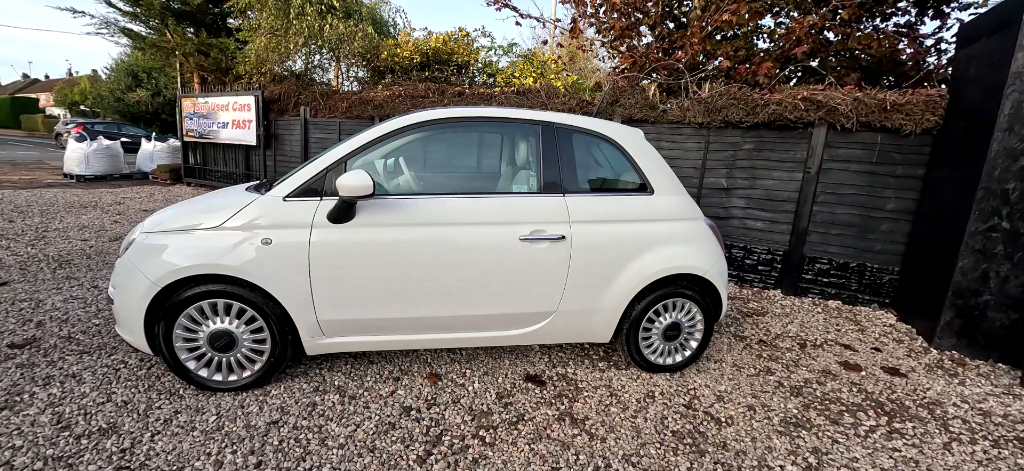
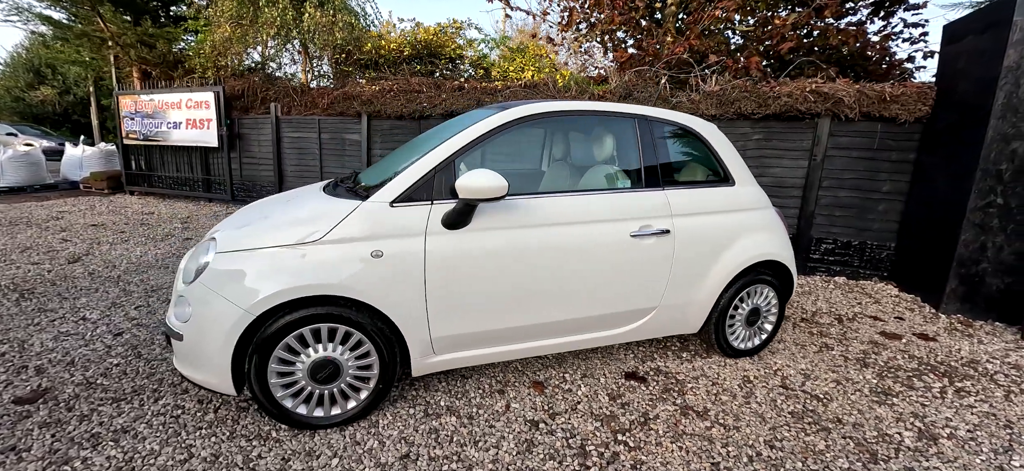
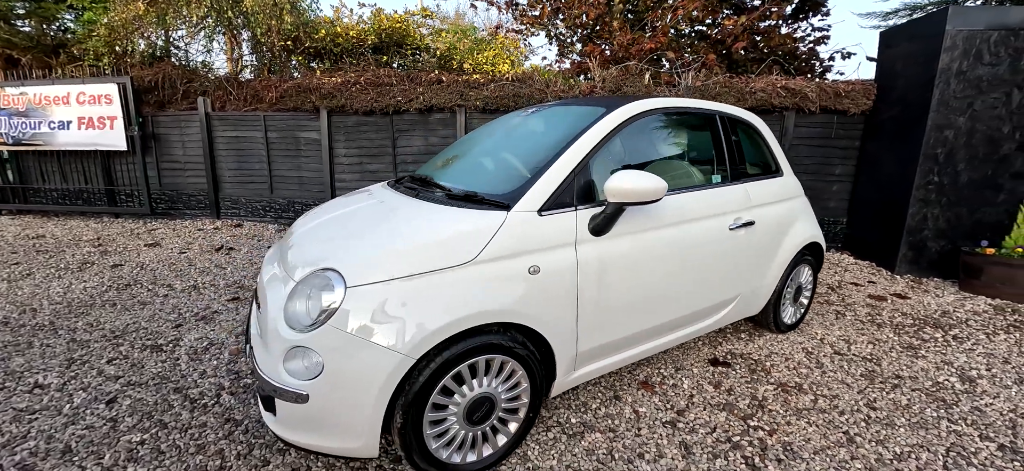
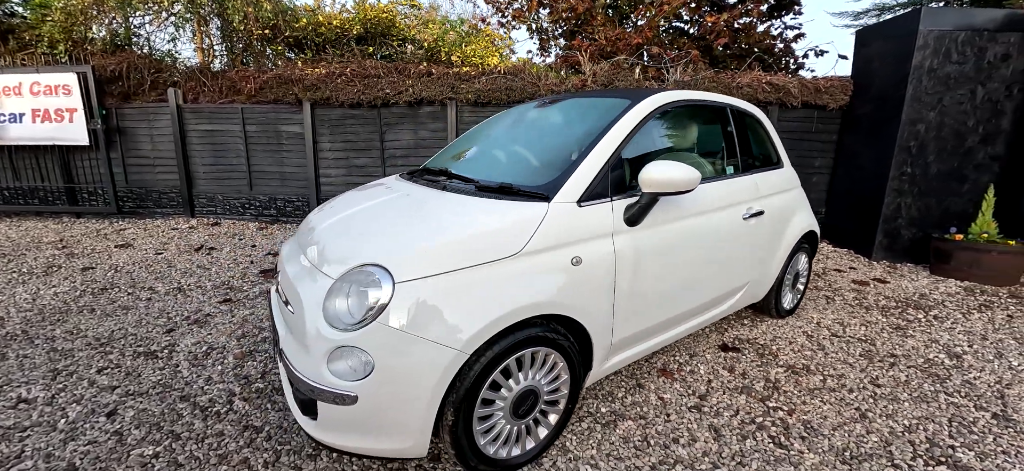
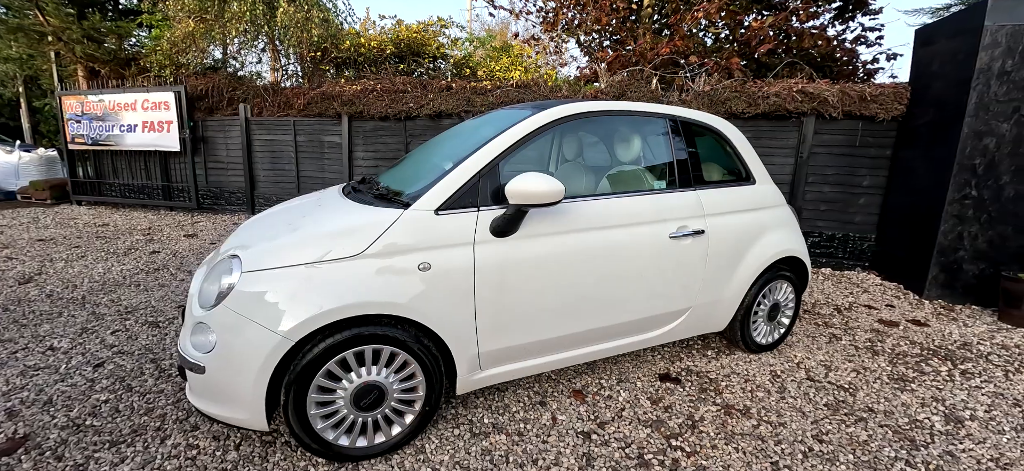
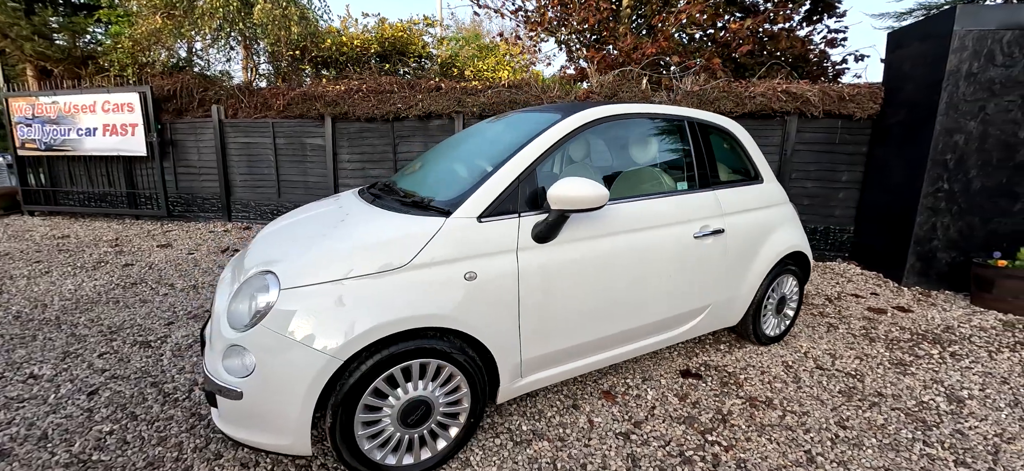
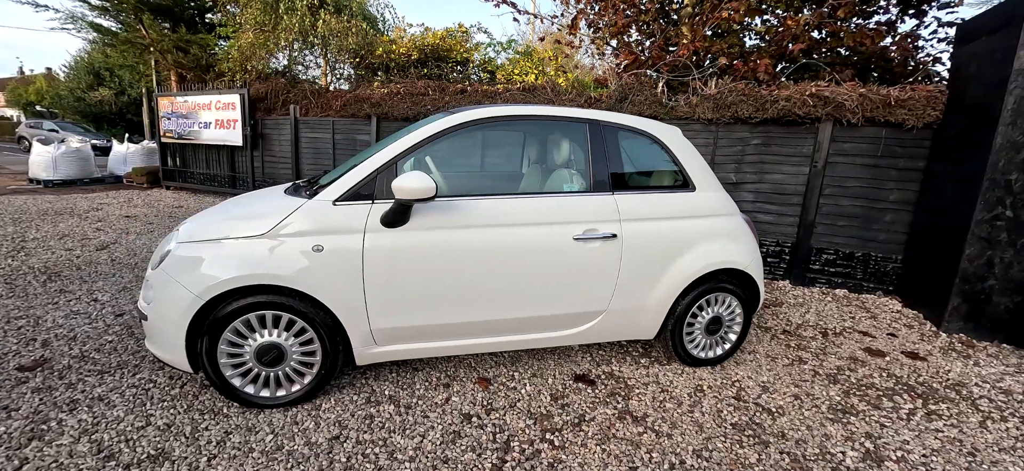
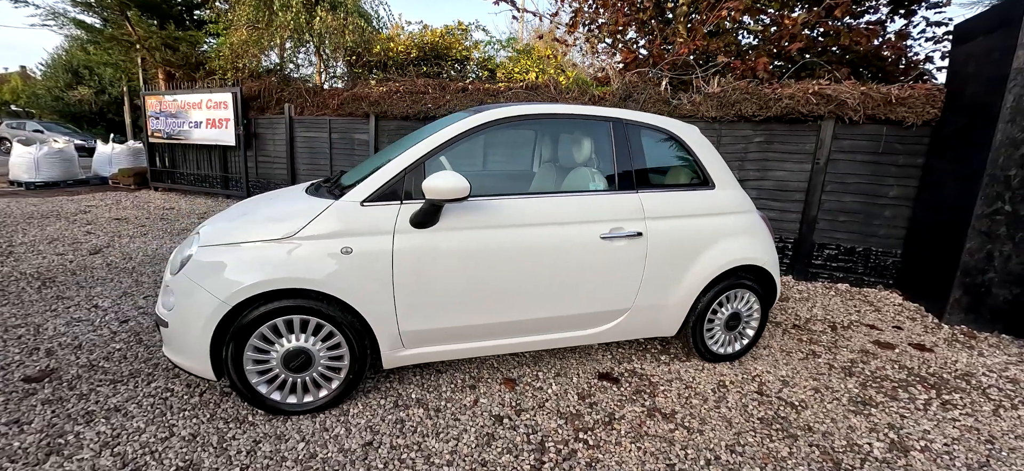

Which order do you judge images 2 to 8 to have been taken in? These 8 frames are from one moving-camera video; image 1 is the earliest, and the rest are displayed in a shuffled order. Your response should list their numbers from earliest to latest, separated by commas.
7, 8, 2, 5, 6, 3, 4
